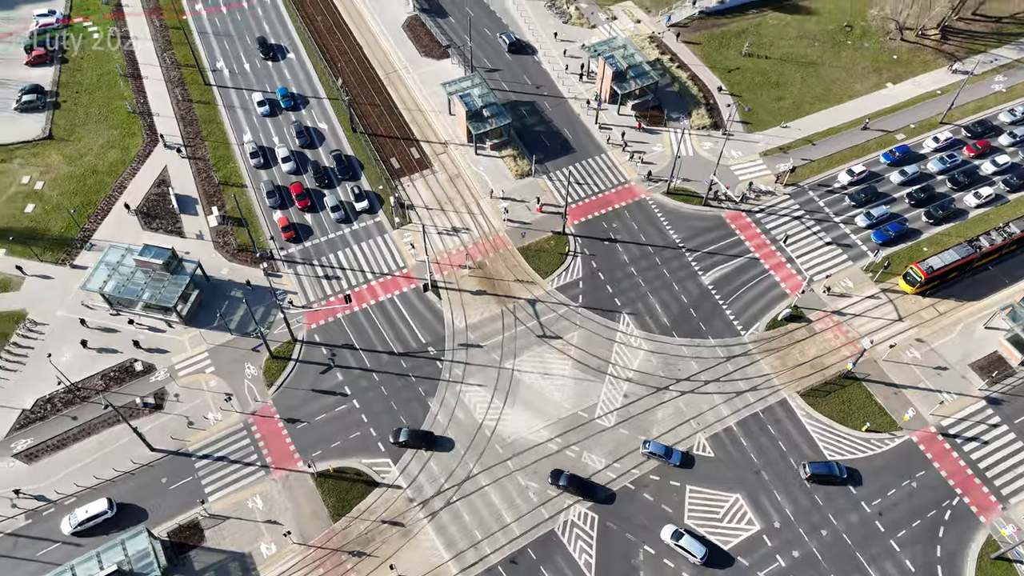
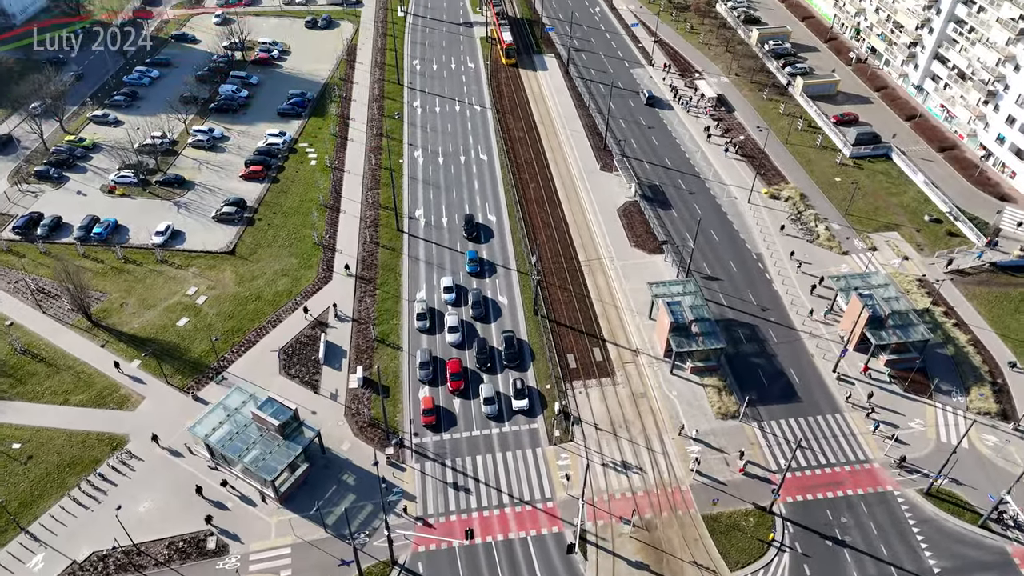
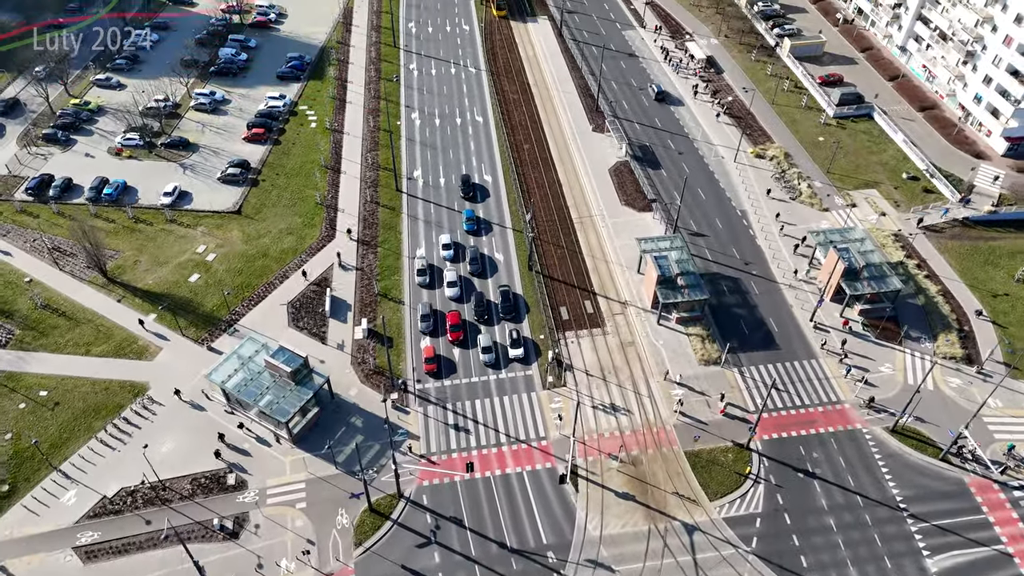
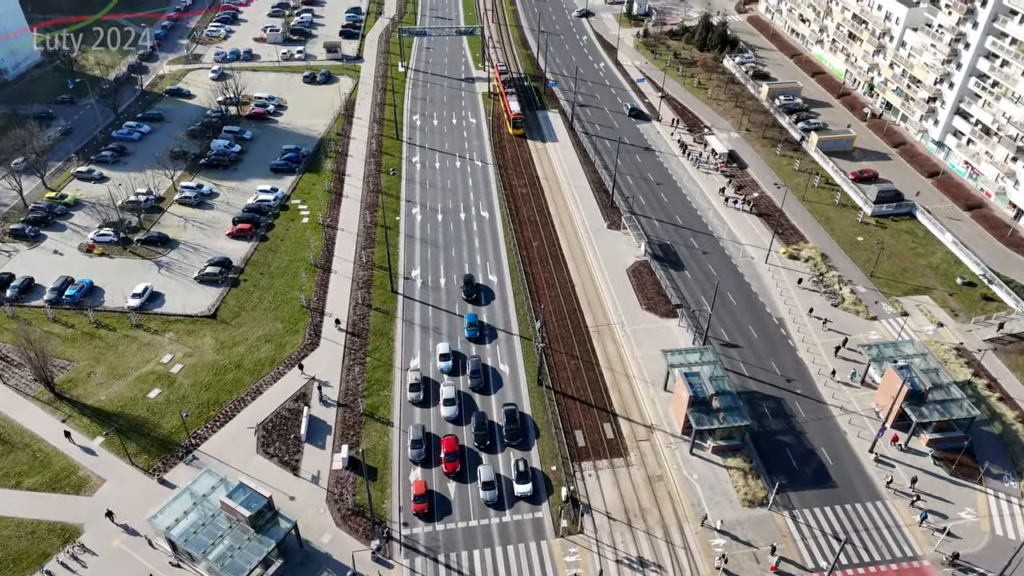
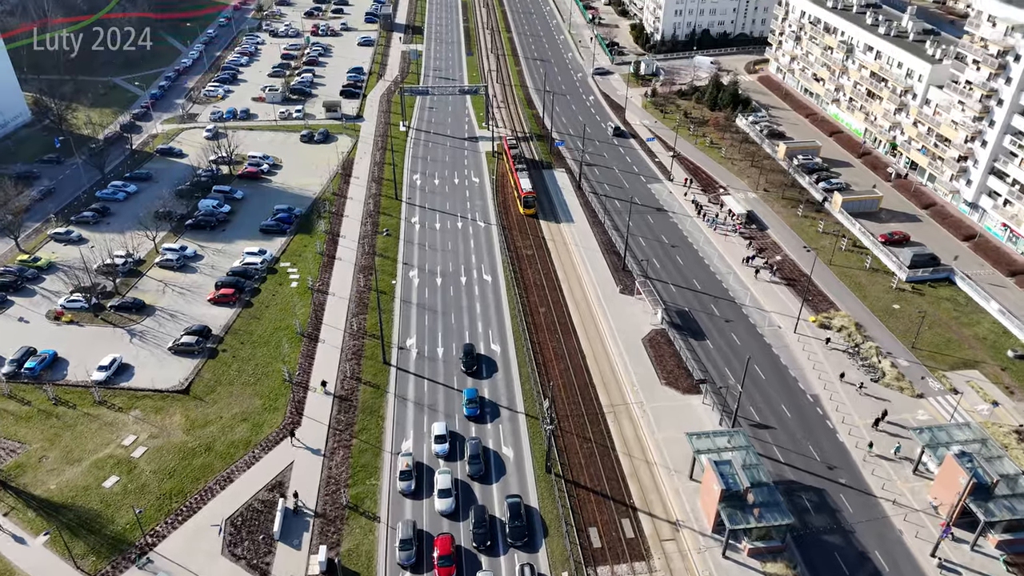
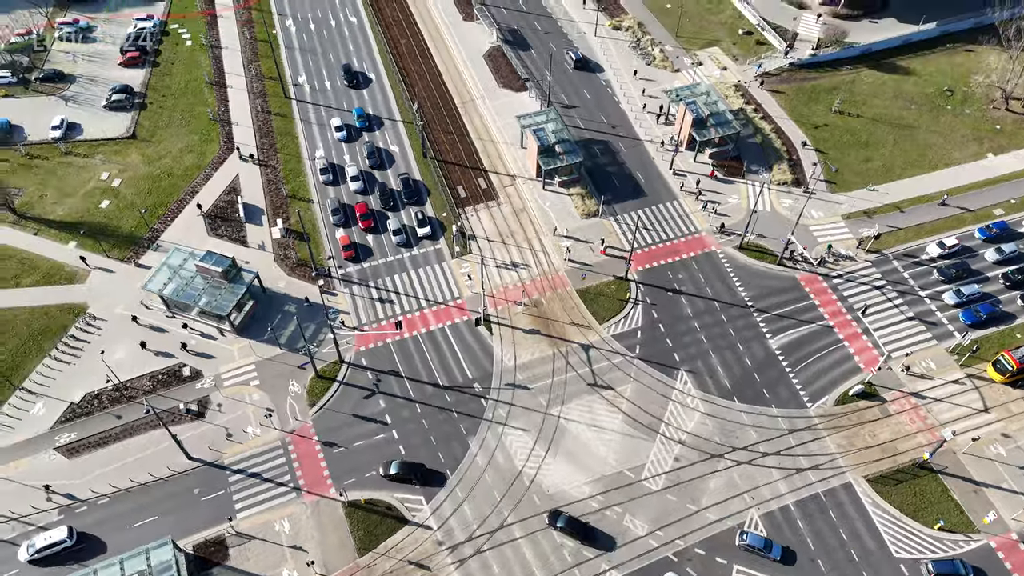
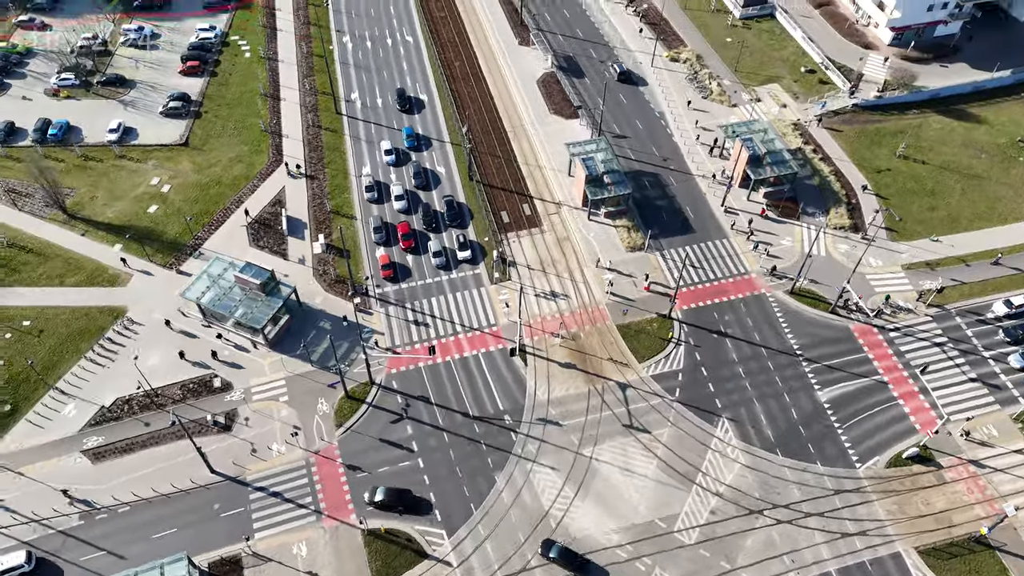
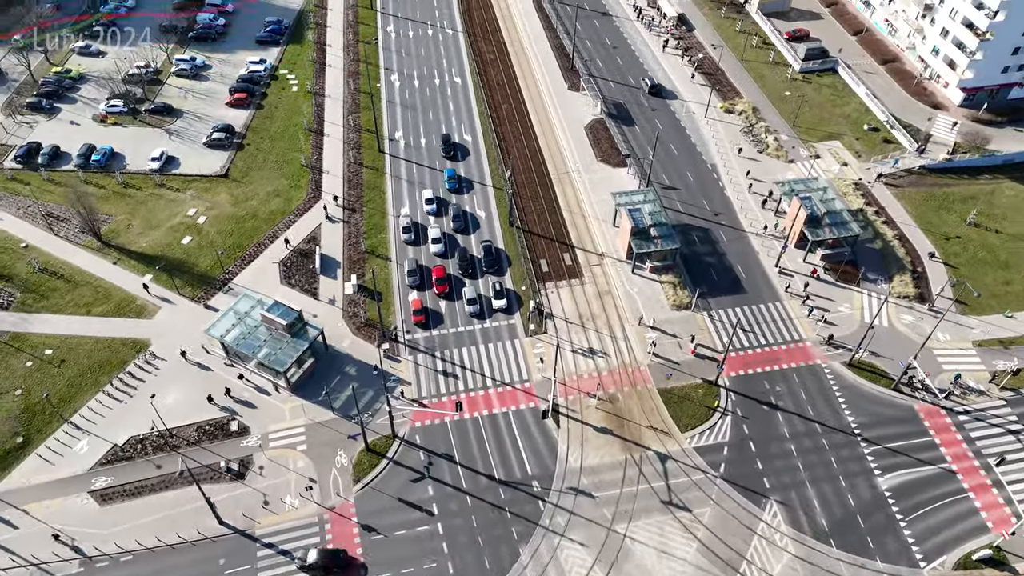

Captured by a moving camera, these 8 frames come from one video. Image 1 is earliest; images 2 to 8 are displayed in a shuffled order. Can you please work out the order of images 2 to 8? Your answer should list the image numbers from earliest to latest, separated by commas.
6, 7, 8, 3, 2, 4, 5
